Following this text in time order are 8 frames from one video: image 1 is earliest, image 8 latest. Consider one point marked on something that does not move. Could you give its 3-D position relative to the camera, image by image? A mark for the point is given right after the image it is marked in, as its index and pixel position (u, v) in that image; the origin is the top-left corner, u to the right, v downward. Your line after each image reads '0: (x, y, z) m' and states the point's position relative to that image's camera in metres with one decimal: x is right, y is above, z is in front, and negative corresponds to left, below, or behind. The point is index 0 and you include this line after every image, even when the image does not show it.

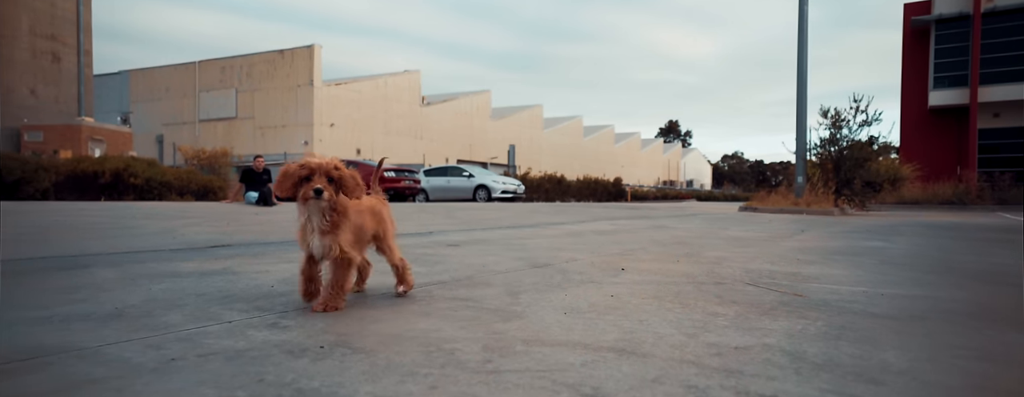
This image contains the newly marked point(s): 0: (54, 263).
0: (-3.0, -0.4, +3.9) m
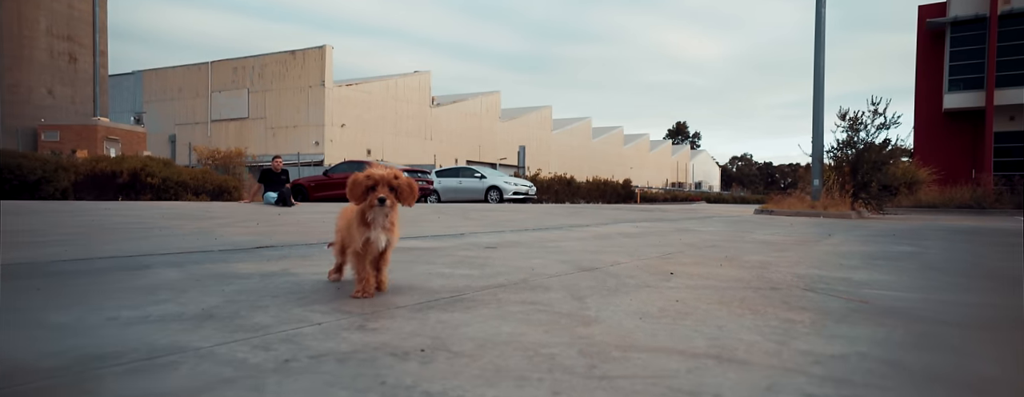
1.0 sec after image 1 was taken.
0: (-2.6, -0.4, +4.0) m
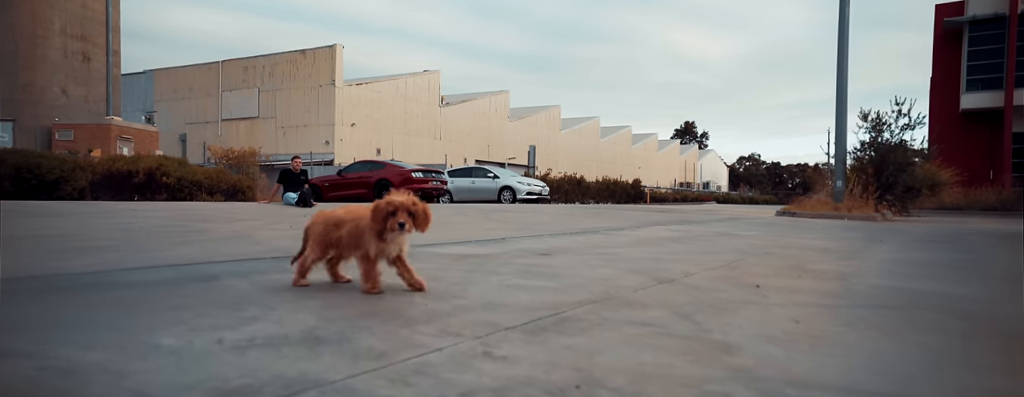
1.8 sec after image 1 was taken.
0: (-2.1, -0.5, +3.9) m
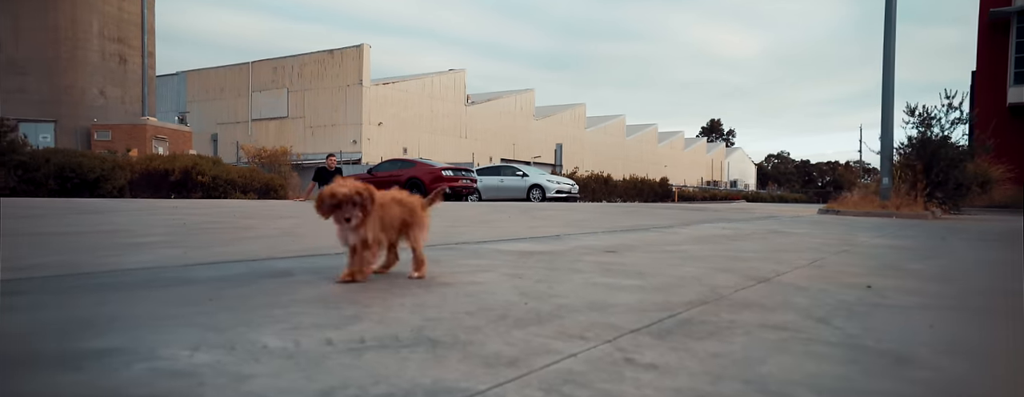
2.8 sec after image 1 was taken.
0: (-1.6, -0.4, +3.7) m
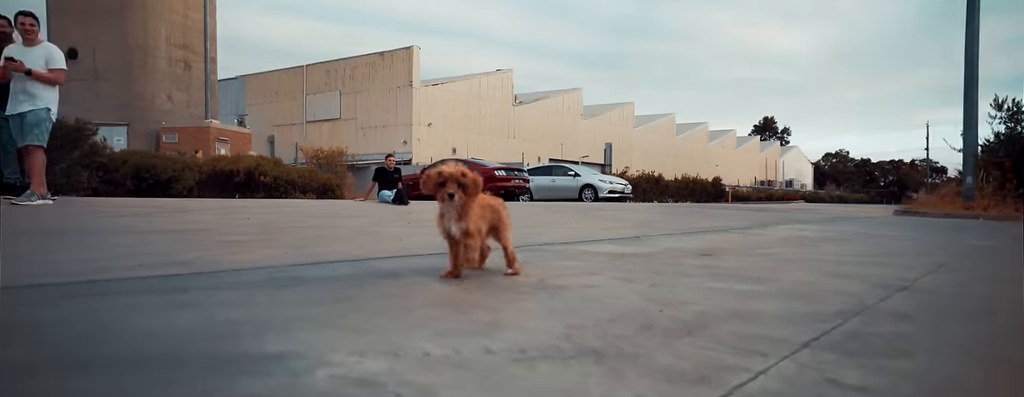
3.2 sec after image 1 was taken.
0: (-1.0, -0.4, +3.7) m
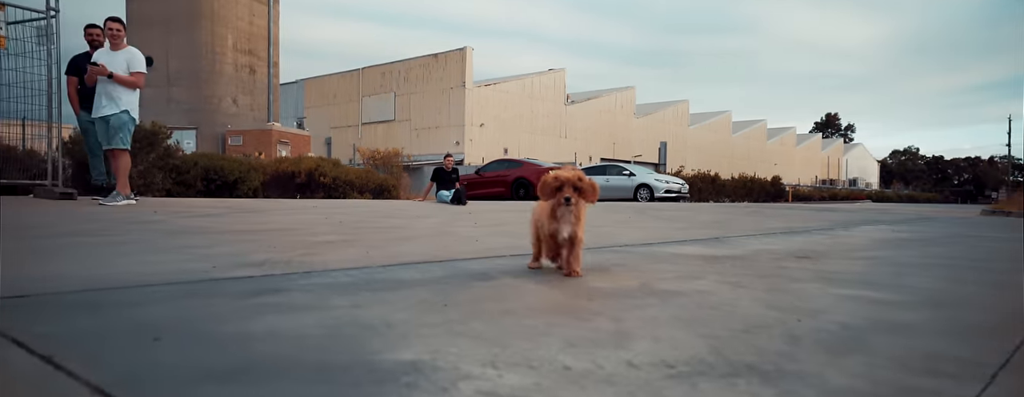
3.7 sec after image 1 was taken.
0: (-0.4, -0.4, +3.5) m
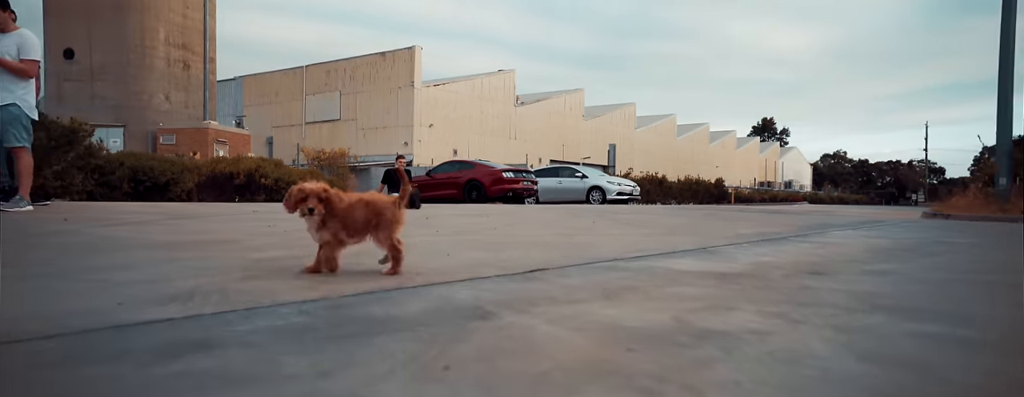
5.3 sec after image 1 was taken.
0: (-0.4, -0.5, +2.8) m
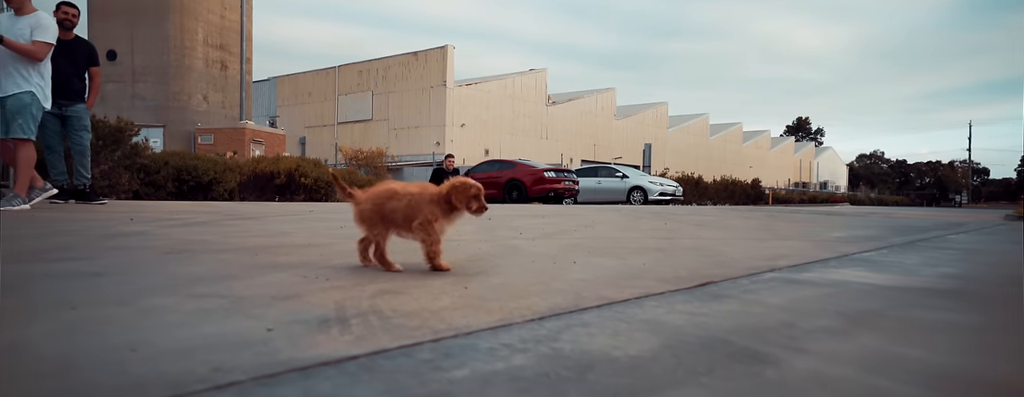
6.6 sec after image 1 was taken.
0: (+0.5, -0.5, +2.1) m
